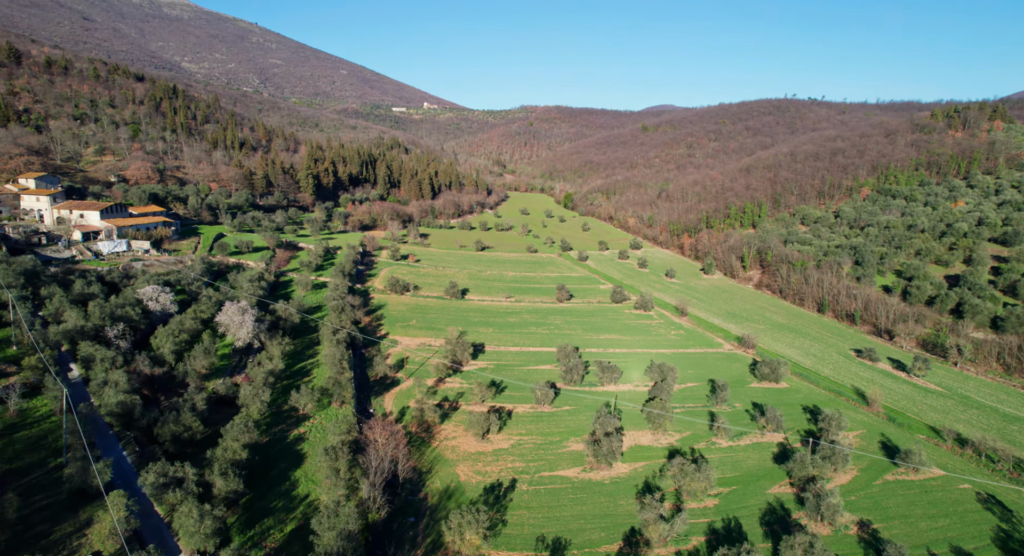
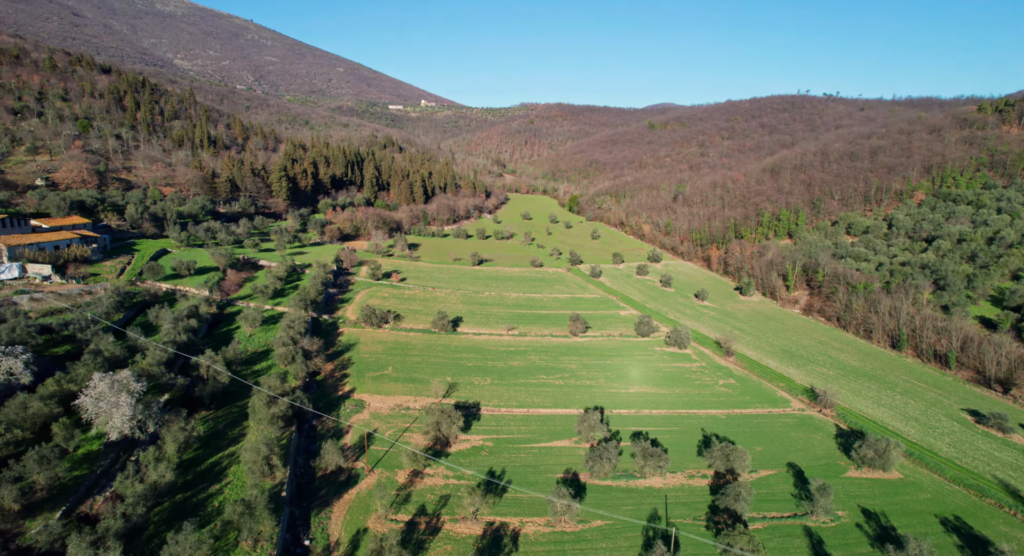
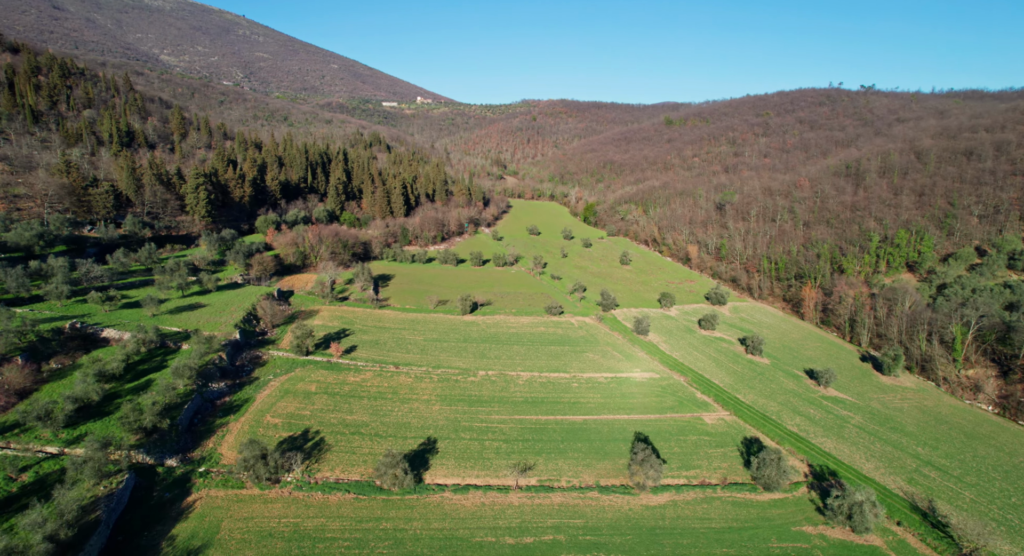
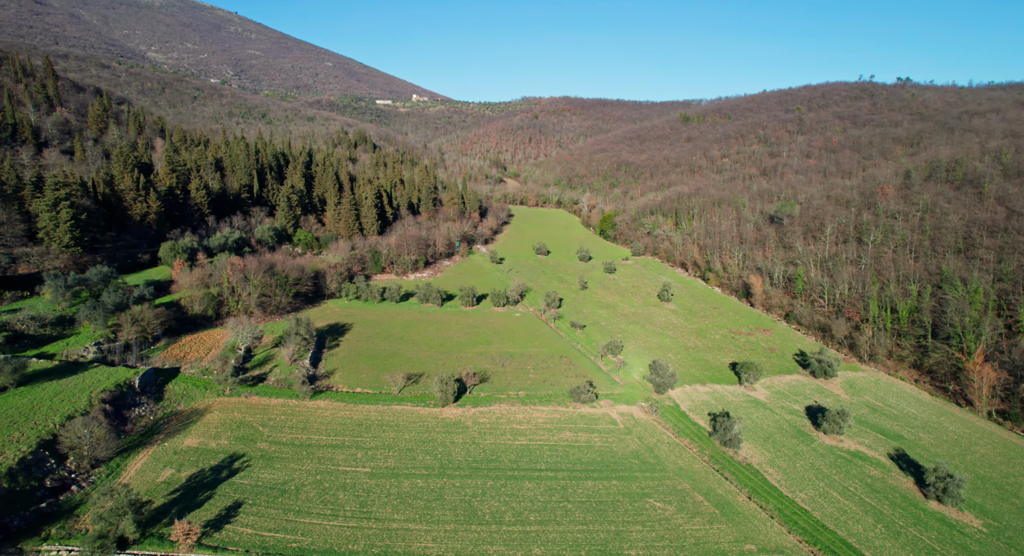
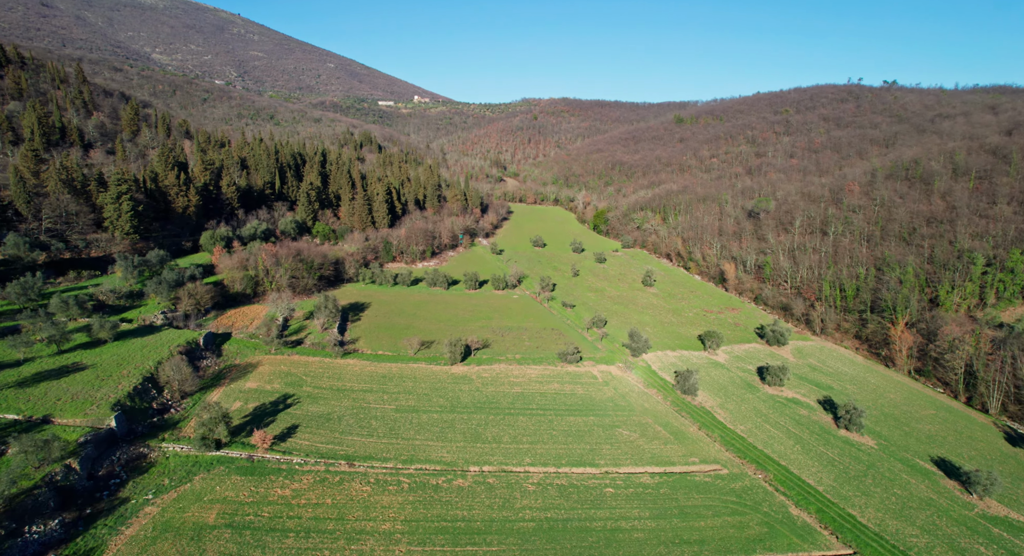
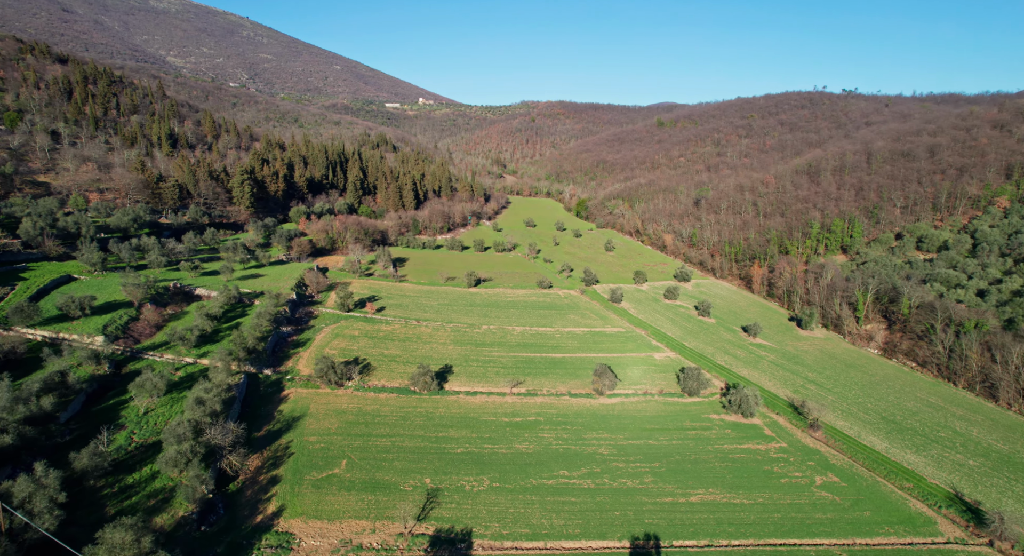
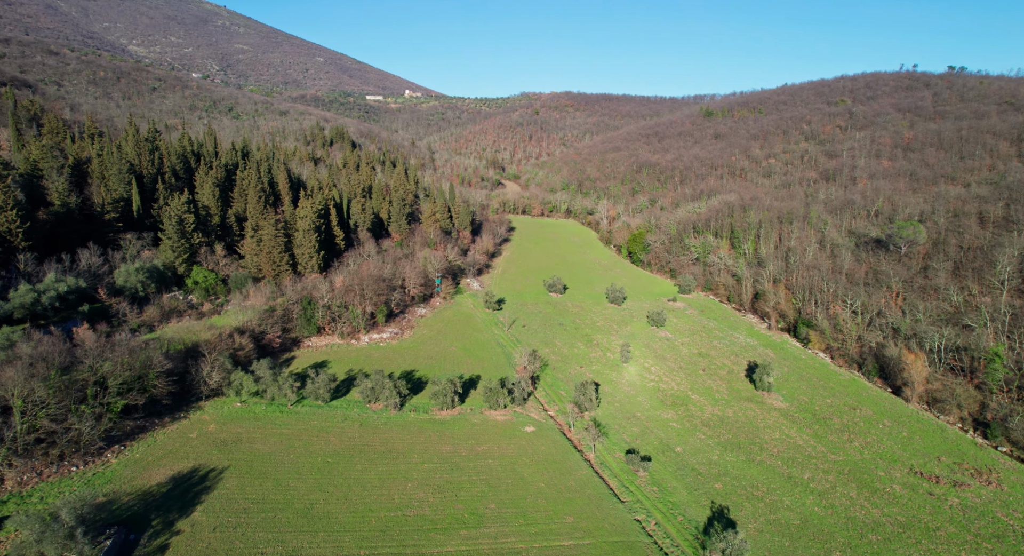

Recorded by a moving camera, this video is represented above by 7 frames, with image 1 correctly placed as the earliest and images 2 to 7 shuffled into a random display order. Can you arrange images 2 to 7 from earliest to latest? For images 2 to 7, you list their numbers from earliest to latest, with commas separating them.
2, 6, 3, 5, 4, 7
